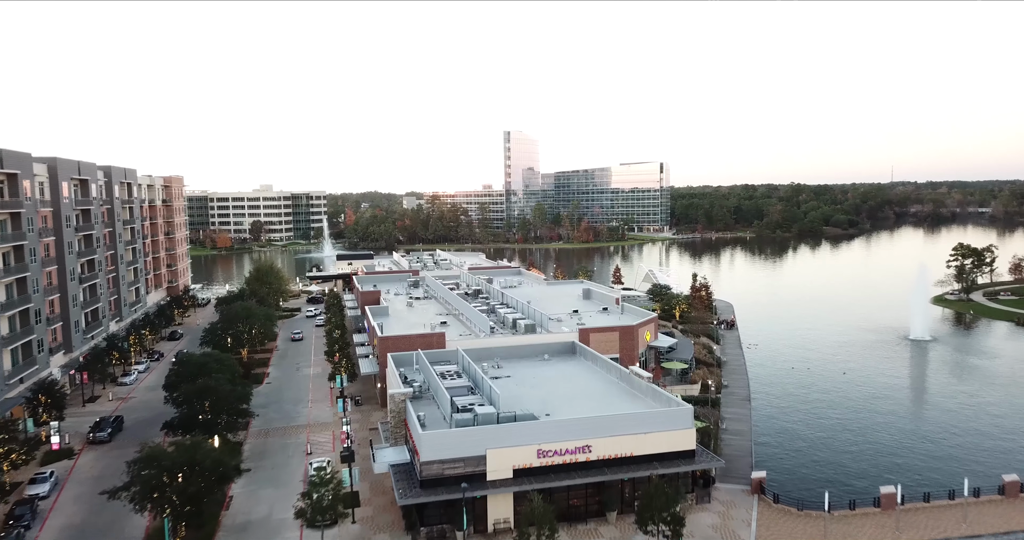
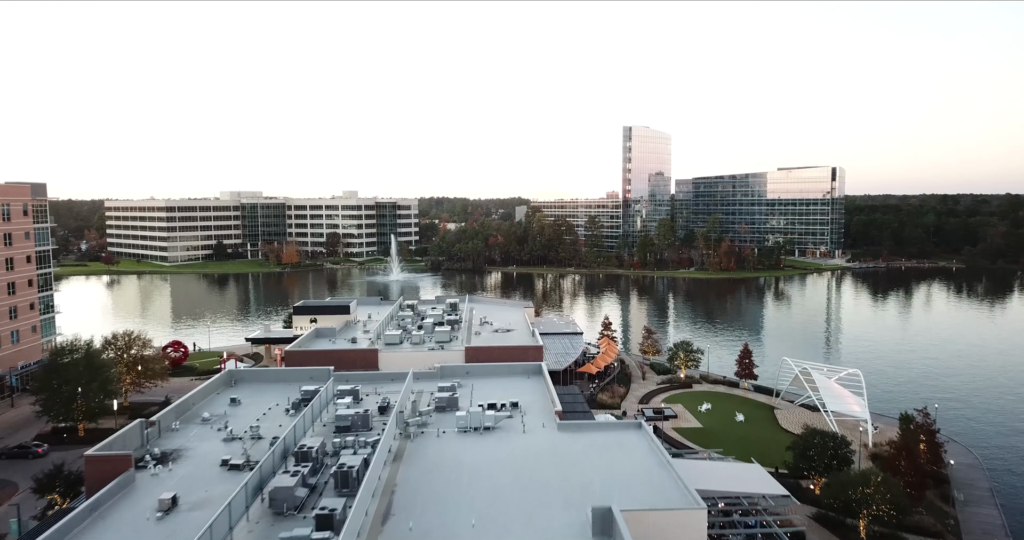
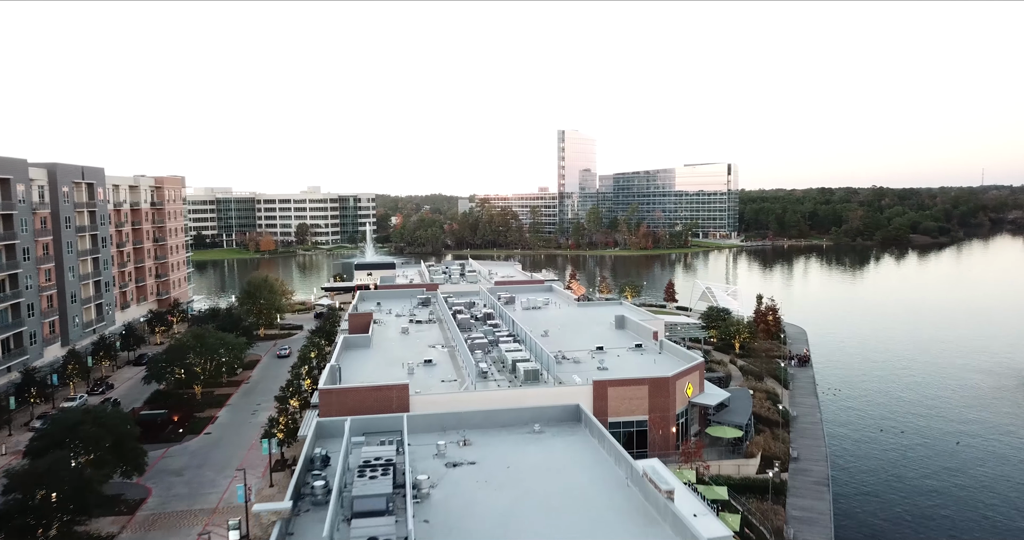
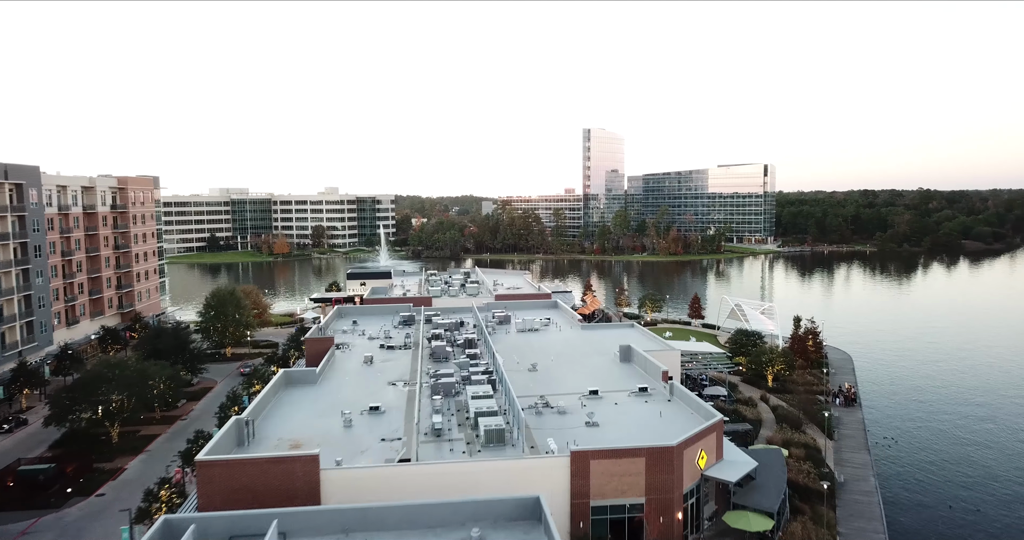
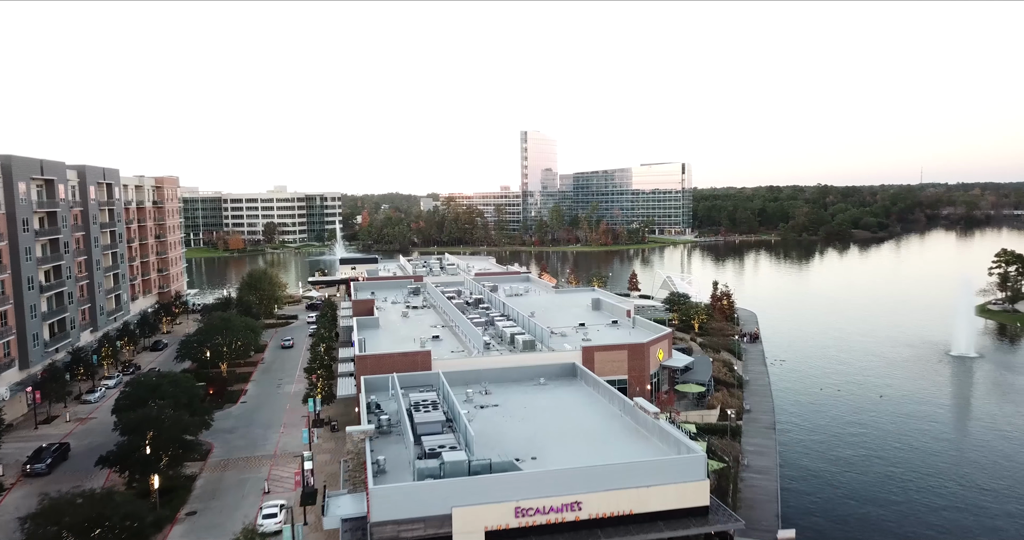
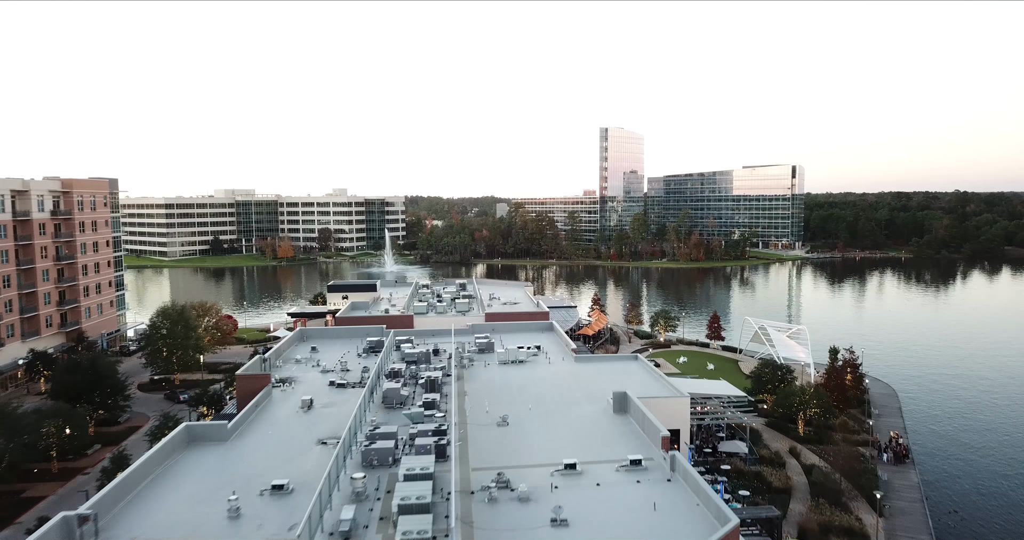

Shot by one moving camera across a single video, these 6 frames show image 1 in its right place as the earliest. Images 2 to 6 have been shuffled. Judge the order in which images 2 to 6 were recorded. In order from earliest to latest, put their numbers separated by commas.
5, 3, 4, 6, 2
